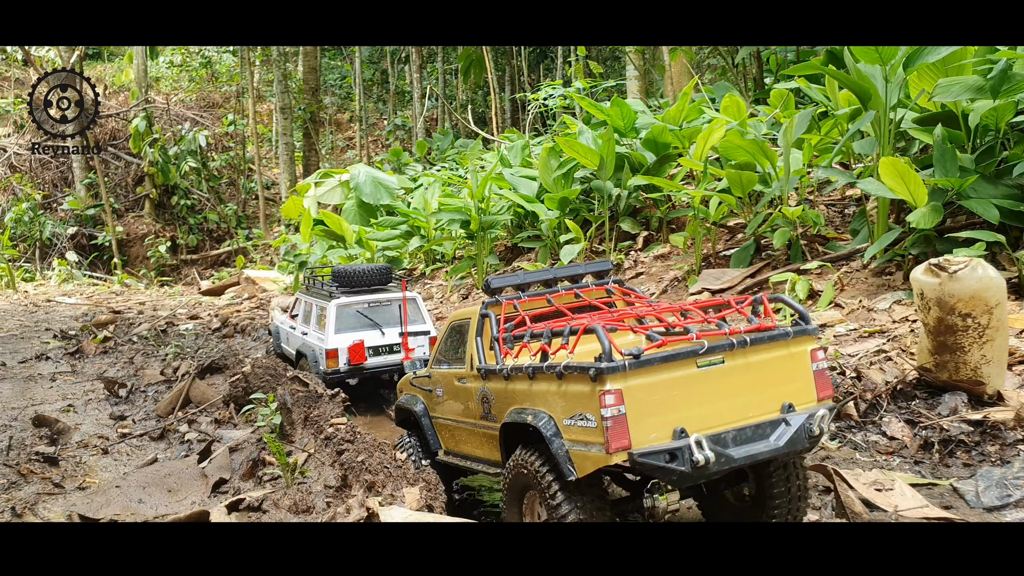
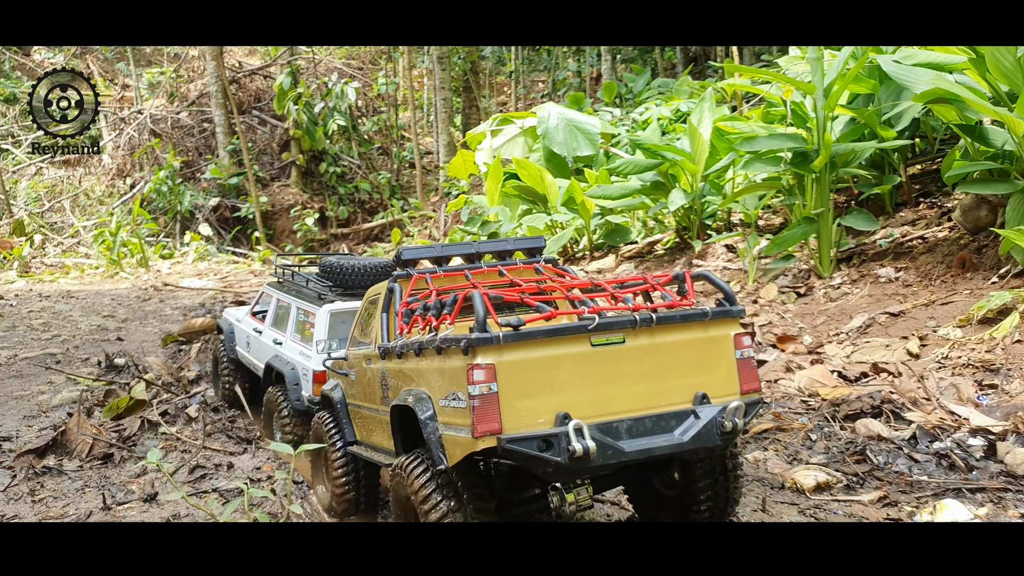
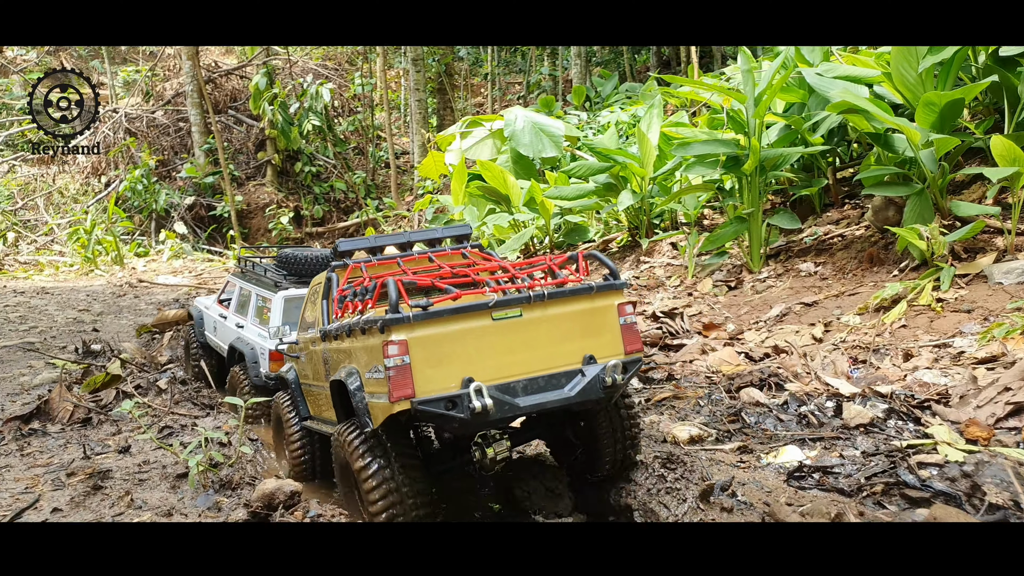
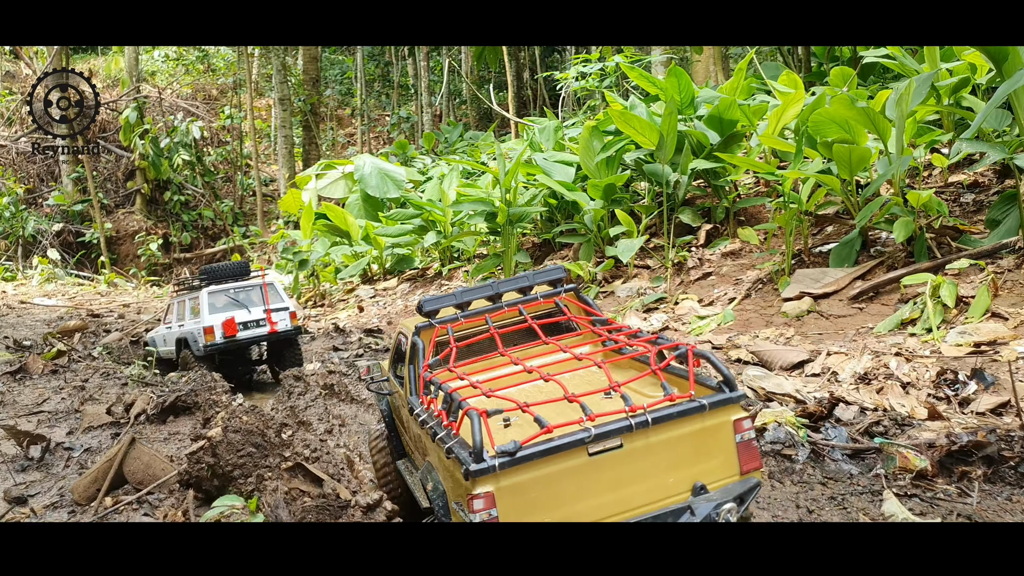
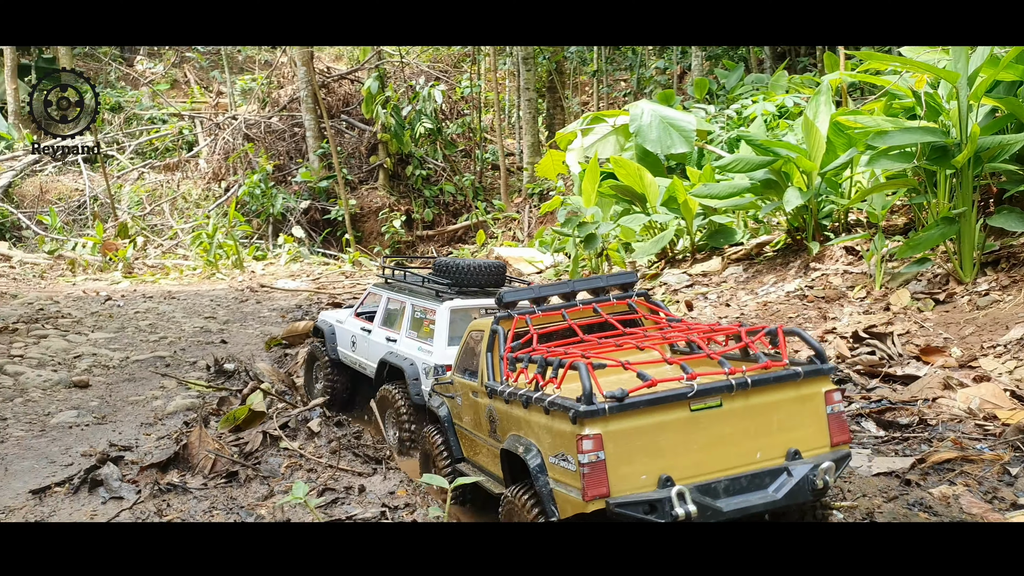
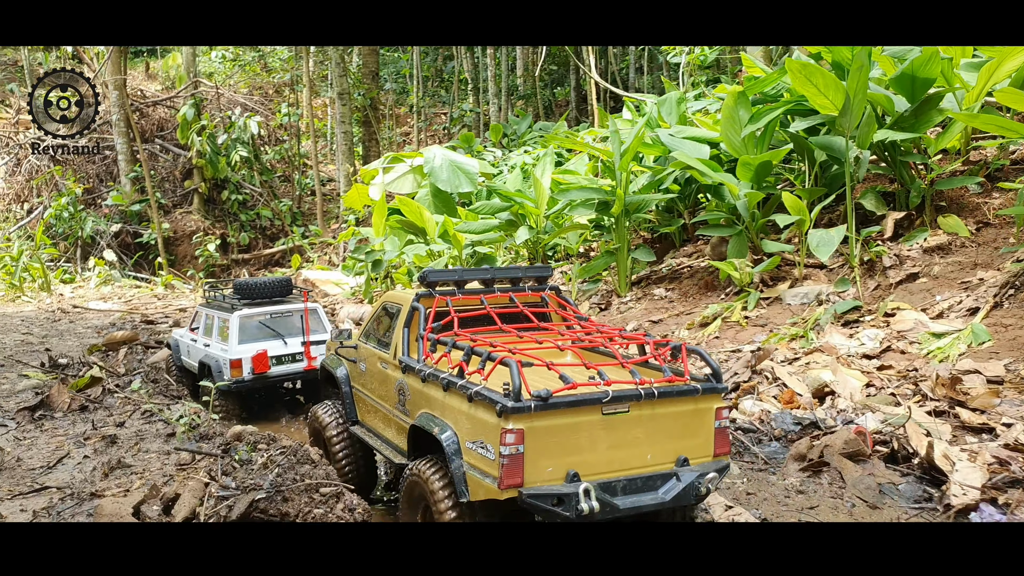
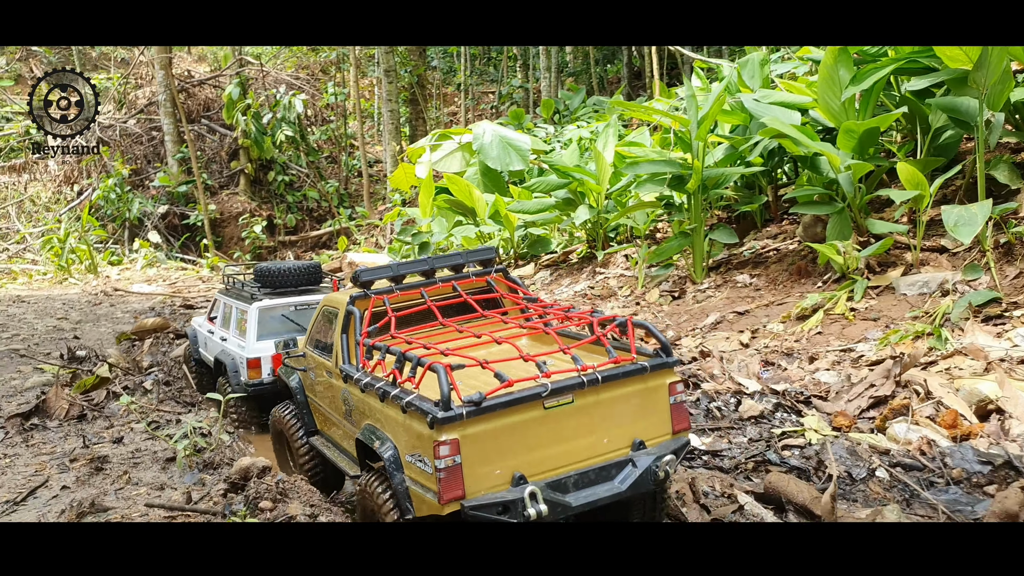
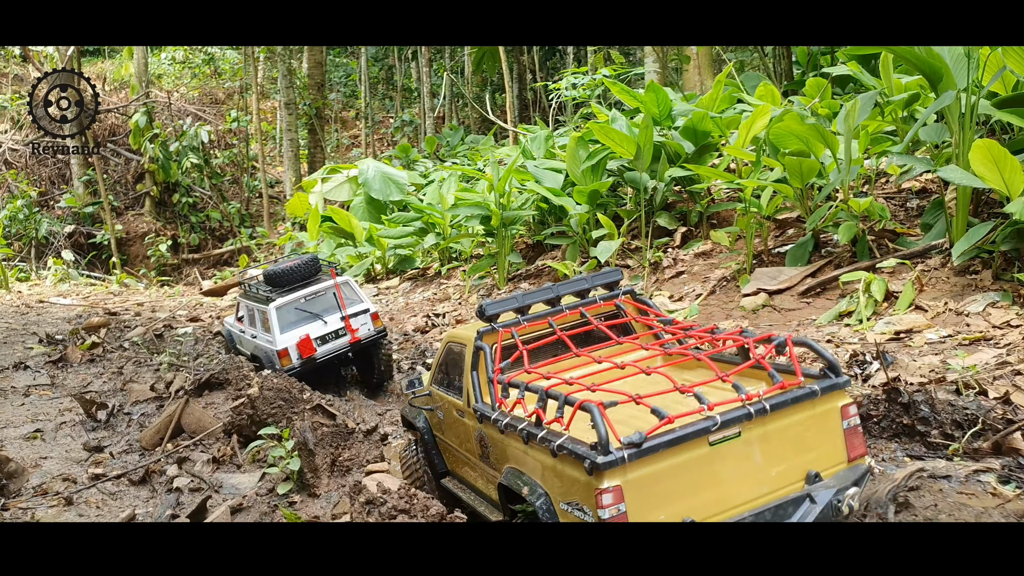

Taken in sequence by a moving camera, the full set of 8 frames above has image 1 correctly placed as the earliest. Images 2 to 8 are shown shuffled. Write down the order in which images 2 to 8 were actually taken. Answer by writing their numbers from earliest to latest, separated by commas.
8, 4, 6, 7, 3, 2, 5
